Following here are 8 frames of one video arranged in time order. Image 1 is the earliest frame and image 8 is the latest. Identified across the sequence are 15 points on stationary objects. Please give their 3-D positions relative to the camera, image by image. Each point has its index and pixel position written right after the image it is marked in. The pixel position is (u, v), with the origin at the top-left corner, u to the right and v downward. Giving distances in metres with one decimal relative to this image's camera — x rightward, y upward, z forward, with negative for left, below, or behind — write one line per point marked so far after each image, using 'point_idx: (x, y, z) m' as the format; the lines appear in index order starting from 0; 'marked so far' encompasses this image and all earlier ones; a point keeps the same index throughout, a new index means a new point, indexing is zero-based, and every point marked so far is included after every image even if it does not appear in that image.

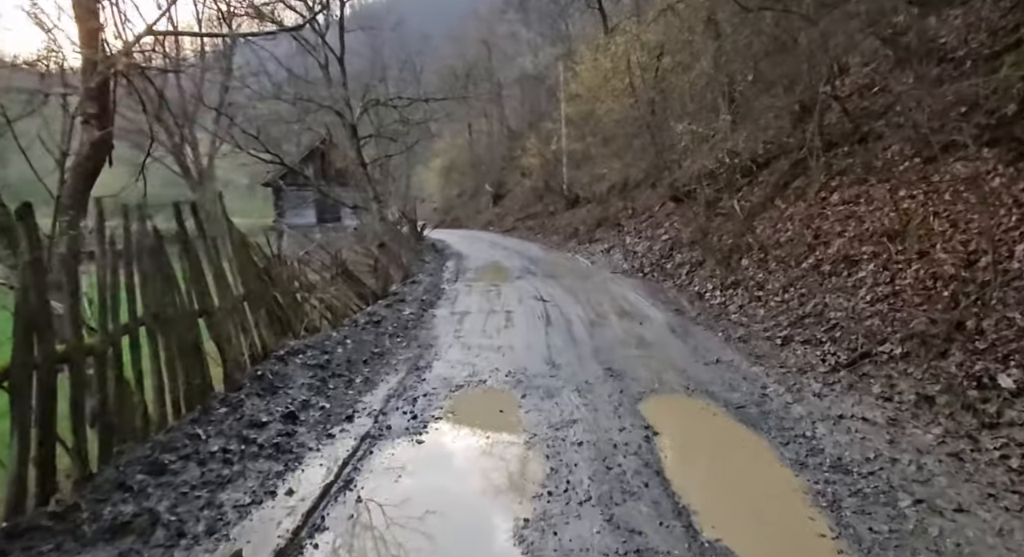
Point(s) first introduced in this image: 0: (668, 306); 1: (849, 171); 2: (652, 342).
0: (+2.7, -0.5, +12.2) m
1: (+5.8, +1.9, +12.0) m
2: (+2.0, -0.9, +9.9) m
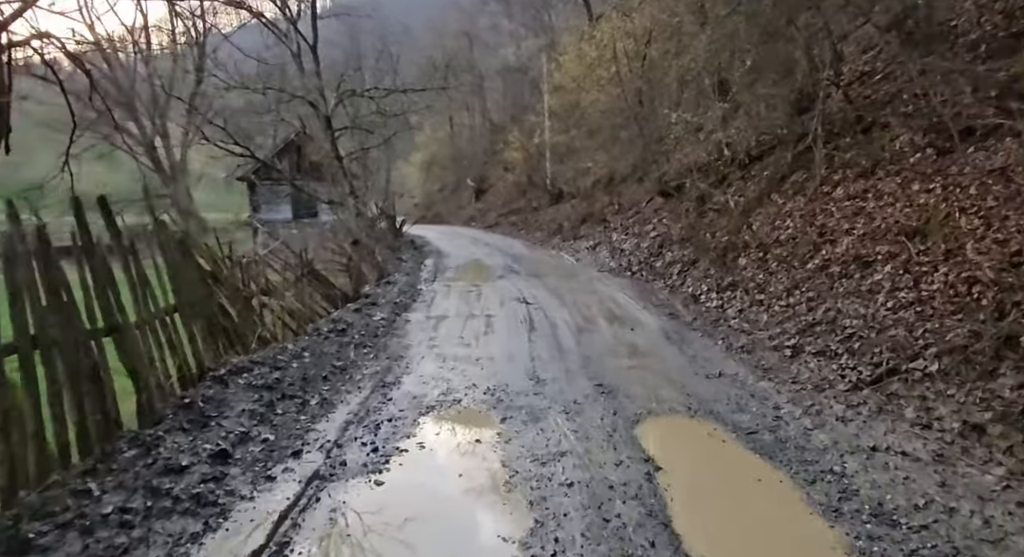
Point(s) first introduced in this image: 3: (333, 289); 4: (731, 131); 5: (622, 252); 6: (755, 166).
0: (+2.4, -0.5, +11.3) m
1: (+5.4, +1.8, +11.2) m
2: (+1.7, -0.9, +9.0) m
3: (-3.5, -0.2, +13.6) m
4: (+4.9, +3.3, +15.7) m
5: (+3.0, +0.7, +19.5) m
6: (+5.0, +2.3, +14.5) m
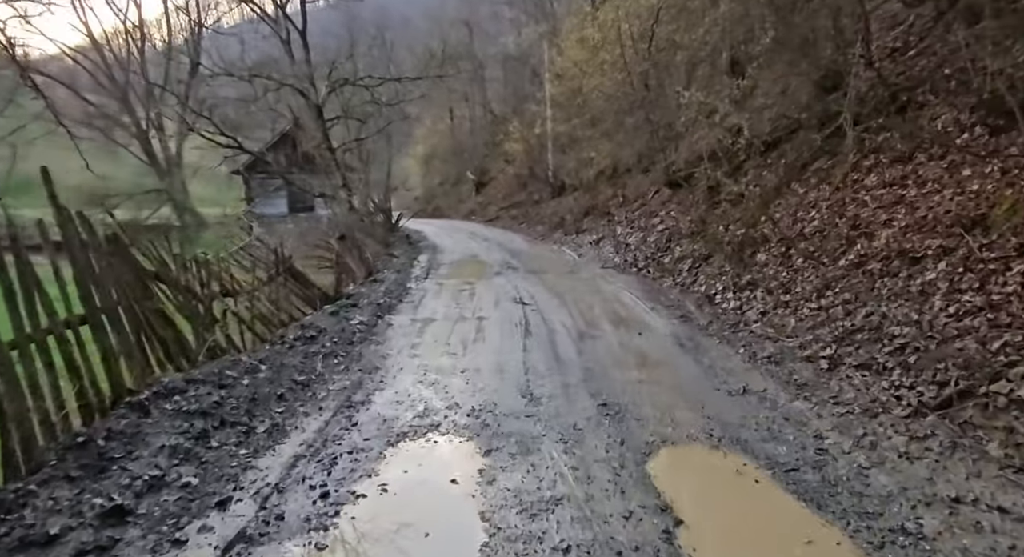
0: (+2.3, -0.5, +10.2) m
1: (+5.3, +1.9, +10.0) m
2: (+1.6, -0.9, +7.9) m
3: (-3.5, -0.2, +12.4) m
4: (+4.8, +3.4, +14.5) m
5: (+3.0, +0.8, +18.3) m
6: (+4.9, +2.3, +13.3) m
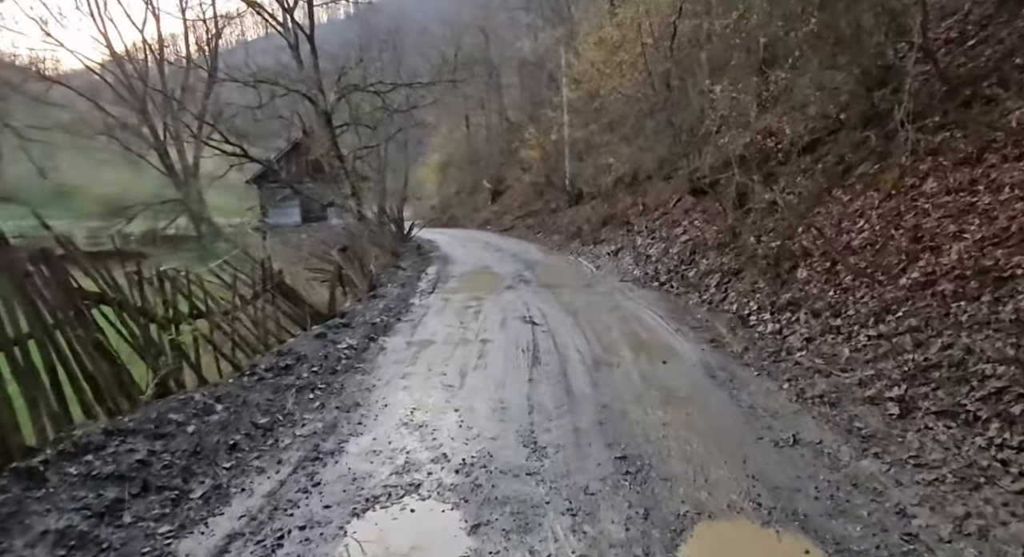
0: (+2.4, -0.7, +9.0) m
1: (+5.4, +1.6, +8.8) m
2: (+1.6, -1.1, +6.7) m
3: (-3.4, -0.4, +11.4) m
4: (+5.0, +3.1, +13.3) m
5: (+3.3, +0.5, +17.1) m
6: (+5.1, +2.1, +12.1) m
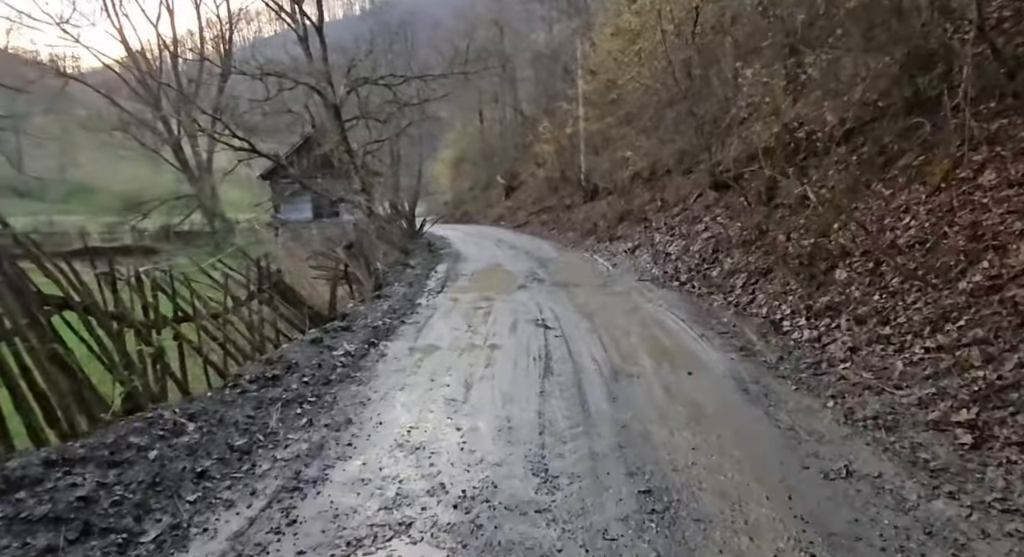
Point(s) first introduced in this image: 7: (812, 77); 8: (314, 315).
0: (+2.5, -0.8, +8.2) m
1: (+5.6, +1.6, +7.9) m
2: (+1.7, -1.2, +5.9) m
3: (-3.2, -0.4, +10.8) m
4: (+5.2, +3.1, +12.4) m
5: (+3.6, +0.5, +16.3) m
6: (+5.3, +2.0, +11.3) m
7: (+5.6, +3.8, +13.2) m
8: (-3.1, -0.6, +11.0) m
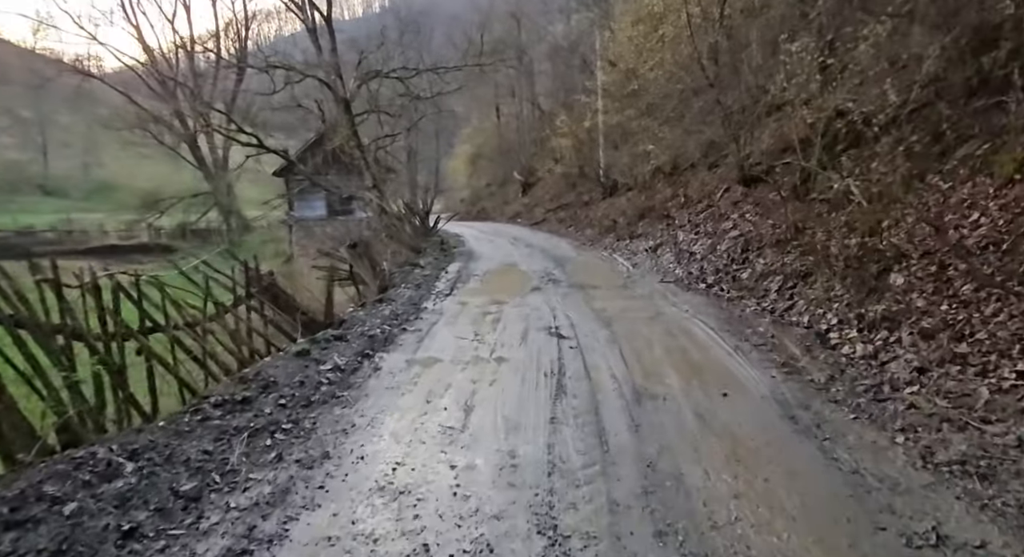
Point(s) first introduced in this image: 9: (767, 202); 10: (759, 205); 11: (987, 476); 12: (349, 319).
0: (+2.6, -0.8, +7.2) m
1: (+5.6, +1.6, +6.8) m
2: (+1.8, -1.2, +5.0) m
3: (-3.1, -0.5, +9.9) m
4: (+5.4, +3.0, +11.3) m
5: (+3.9, +0.5, +15.3) m
6: (+5.4, +2.0, +10.2) m
7: (+5.8, +3.8, +12.1) m
8: (-3.0, -0.6, +10.2) m
9: (+5.2, +1.5, +14.3) m
10: (+5.1, +1.4, +14.3) m
11: (+2.8, -1.1, +4.1) m
12: (-2.4, -0.6, +10.5) m
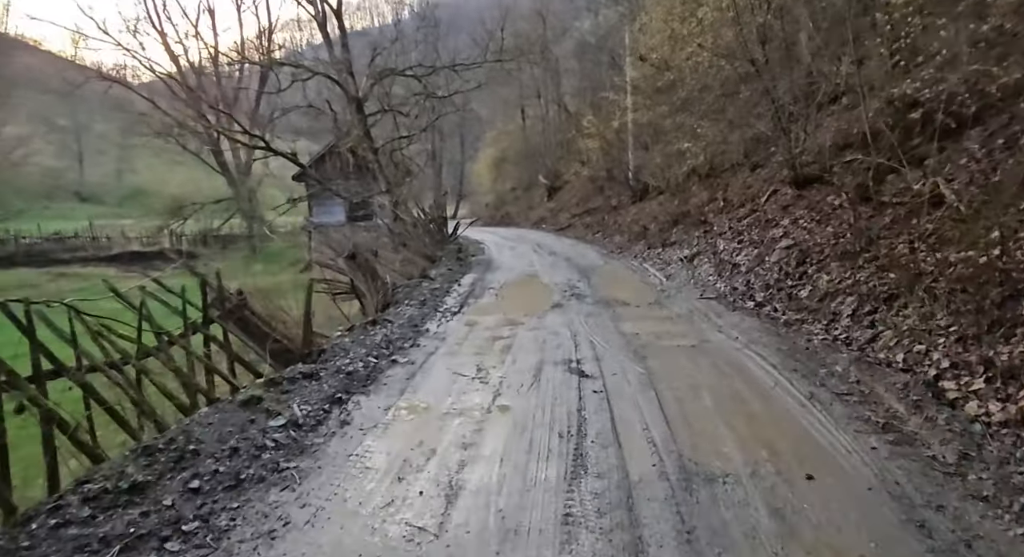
0: (+2.6, -1.0, +5.4) m
1: (+5.7, +1.3, +4.9) m
2: (+1.7, -1.5, +3.2) m
3: (-2.9, -0.7, +8.3) m
4: (+5.6, +2.8, +9.4) m
5: (+4.2, +0.2, +13.4) m
6: (+5.6, +1.7, +8.2) m
7: (+6.1, +3.5, +10.2) m
8: (-2.8, -0.9, +8.5) m
9: (+5.5, +1.3, +12.4) m
10: (+5.4, +1.2, +12.4) m
11: (+2.7, -1.4, +2.3) m
12: (-2.2, -0.9, +8.8) m
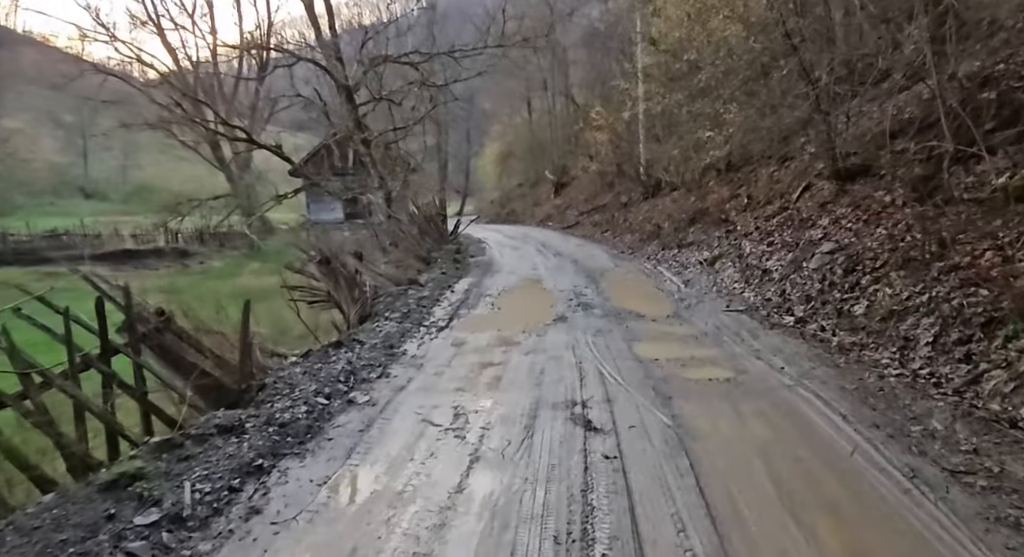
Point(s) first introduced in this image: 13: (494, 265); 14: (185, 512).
0: (+2.5, -1.2, +3.6) m
1: (+5.5, +1.1, +3.1) m
2: (+1.5, -1.7, +1.4) m
3: (-3.0, -0.9, +6.6) m
4: (+5.5, +2.6, +7.6) m
5: (+4.2, +0.1, +11.6) m
6: (+5.5, +1.6, +6.4) m
7: (+6.0, +3.3, +8.4) m
8: (-2.9, -1.0, +6.8) m
9: (+5.4, +1.1, +10.6) m
10: (+5.4, +1.0, +10.6) m
11: (+2.5, -1.5, +0.5) m
12: (-2.3, -1.0, +7.1) m
13: (-0.5, +0.3, +18.2) m
14: (-1.9, -1.3, +4.1) m
